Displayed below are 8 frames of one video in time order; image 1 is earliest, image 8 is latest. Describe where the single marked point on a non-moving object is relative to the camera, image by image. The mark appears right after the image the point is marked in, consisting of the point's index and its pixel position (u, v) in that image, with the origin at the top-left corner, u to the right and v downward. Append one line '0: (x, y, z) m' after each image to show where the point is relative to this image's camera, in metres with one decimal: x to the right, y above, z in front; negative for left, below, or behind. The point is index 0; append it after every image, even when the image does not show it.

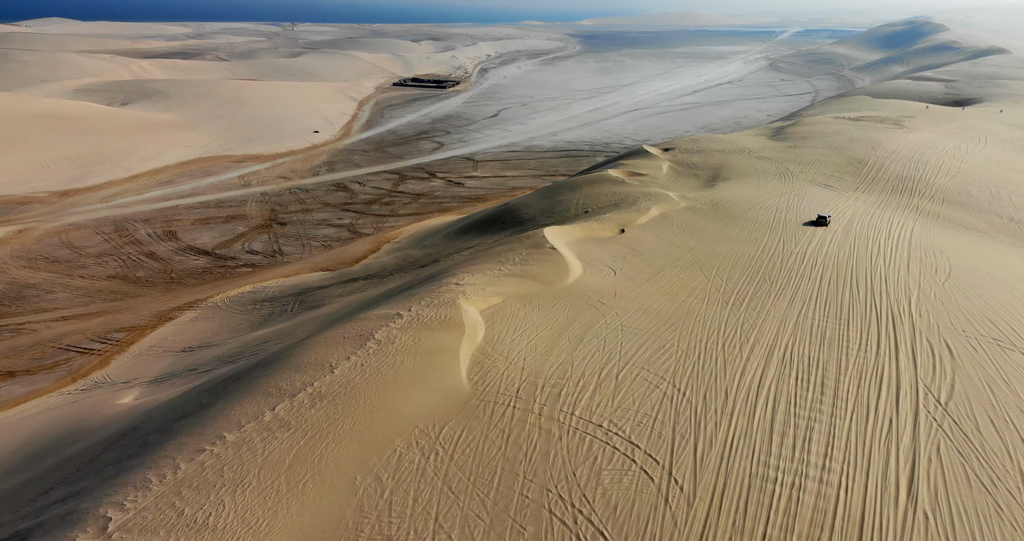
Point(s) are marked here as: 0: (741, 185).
0: (+6.9, +2.4, +18.3) m
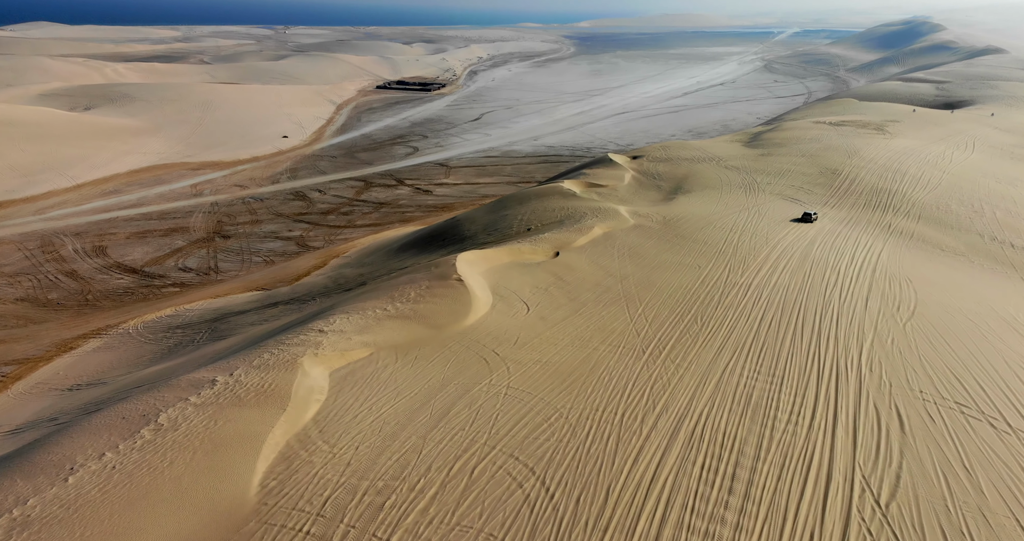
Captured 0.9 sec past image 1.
0: (+5.3, +1.8, +16.8) m
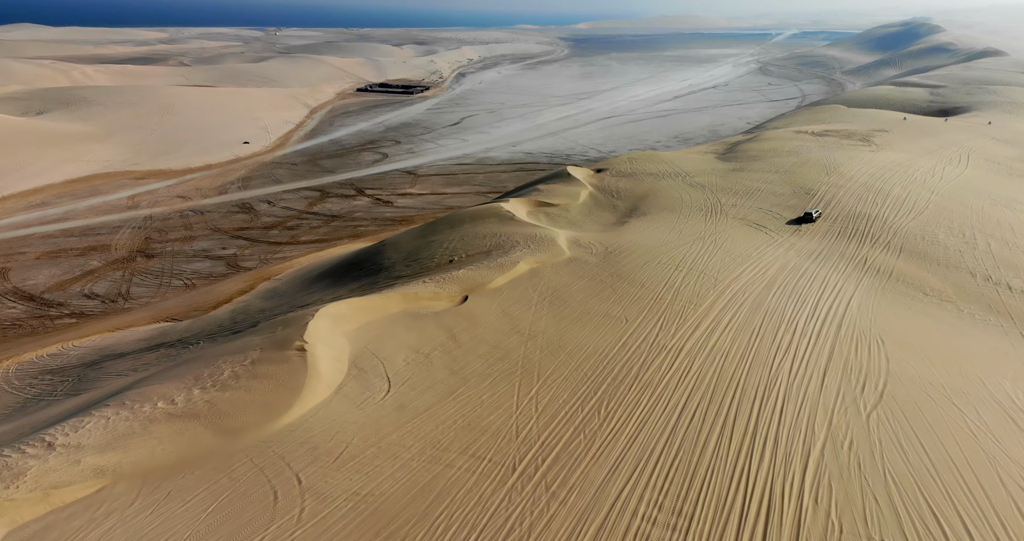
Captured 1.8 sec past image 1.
0: (+3.5, +1.0, +14.7) m
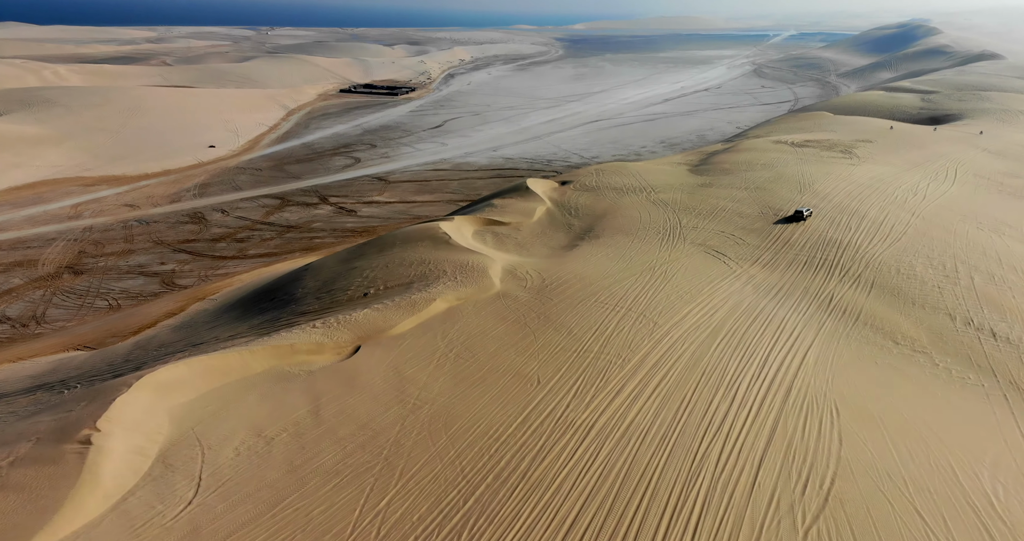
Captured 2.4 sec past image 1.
0: (+2.1, +0.3, +13.3) m
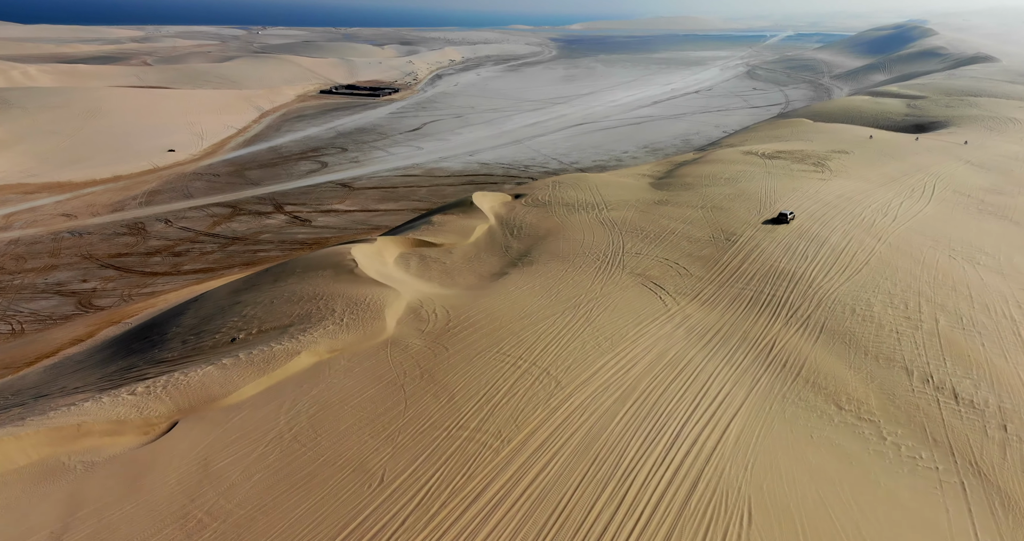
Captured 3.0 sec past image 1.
0: (+0.4, -0.3, +11.8) m
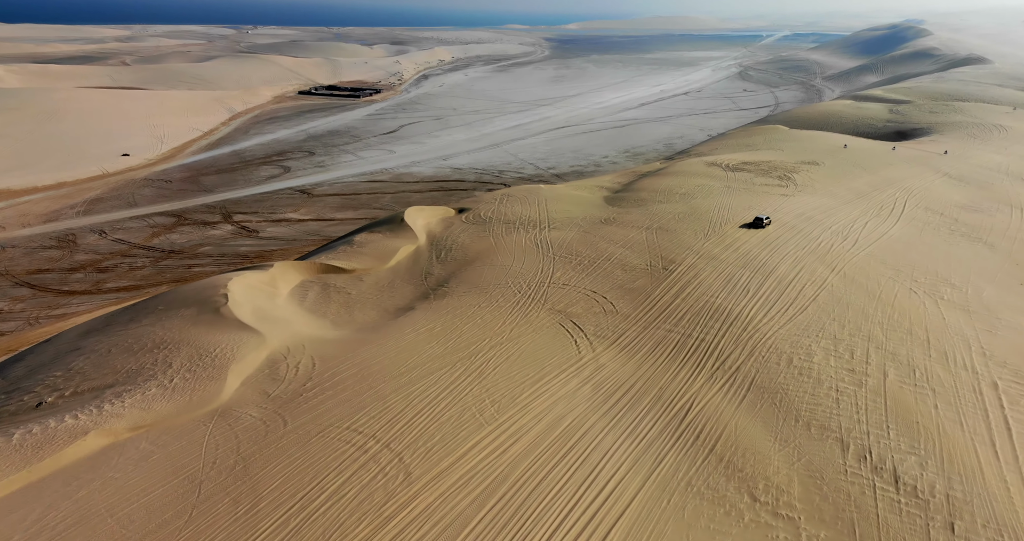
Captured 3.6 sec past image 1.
0: (-1.3, -1.0, +10.3) m
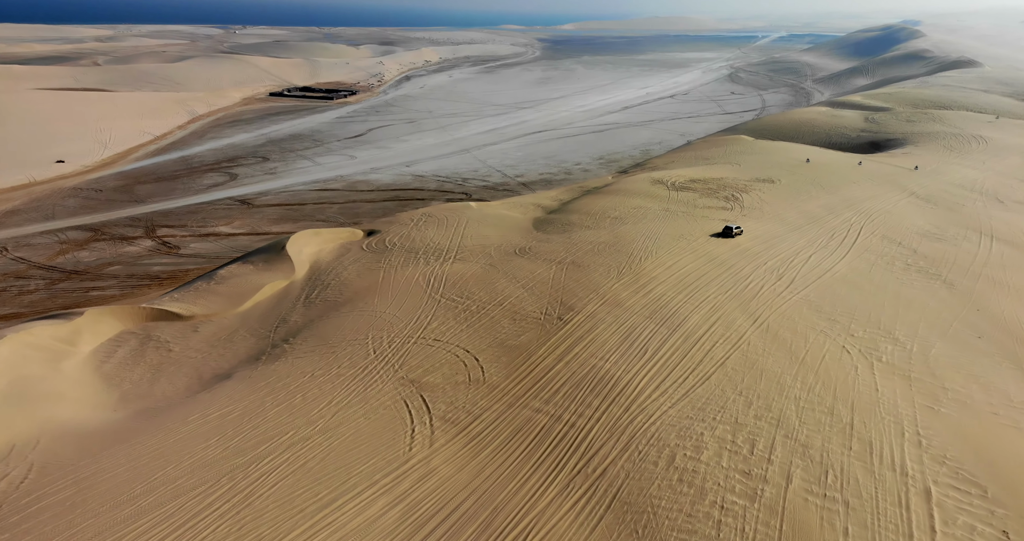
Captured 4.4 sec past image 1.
0: (-3.6, -1.8, +8.3) m
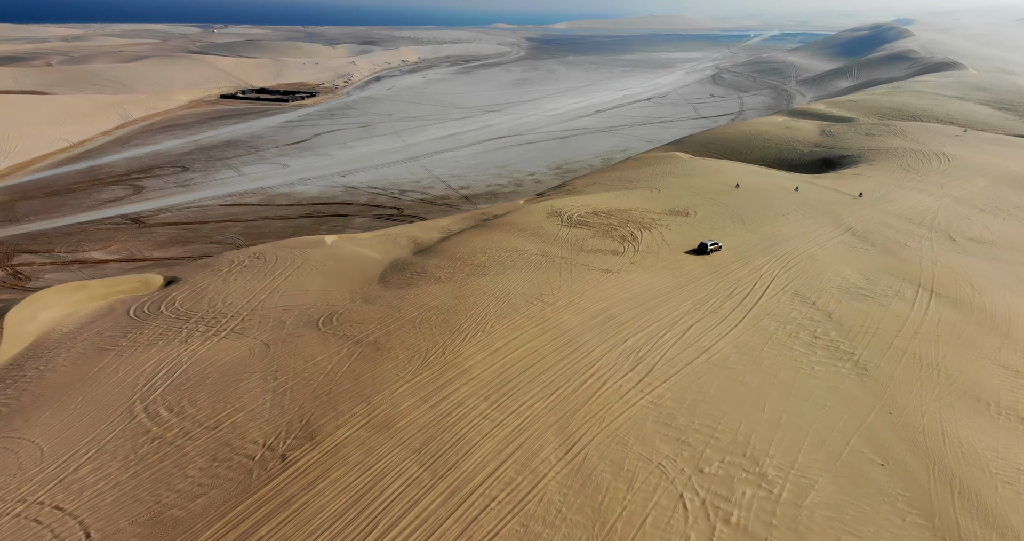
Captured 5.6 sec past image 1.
0: (-7.0, -3.1, +5.2) m
